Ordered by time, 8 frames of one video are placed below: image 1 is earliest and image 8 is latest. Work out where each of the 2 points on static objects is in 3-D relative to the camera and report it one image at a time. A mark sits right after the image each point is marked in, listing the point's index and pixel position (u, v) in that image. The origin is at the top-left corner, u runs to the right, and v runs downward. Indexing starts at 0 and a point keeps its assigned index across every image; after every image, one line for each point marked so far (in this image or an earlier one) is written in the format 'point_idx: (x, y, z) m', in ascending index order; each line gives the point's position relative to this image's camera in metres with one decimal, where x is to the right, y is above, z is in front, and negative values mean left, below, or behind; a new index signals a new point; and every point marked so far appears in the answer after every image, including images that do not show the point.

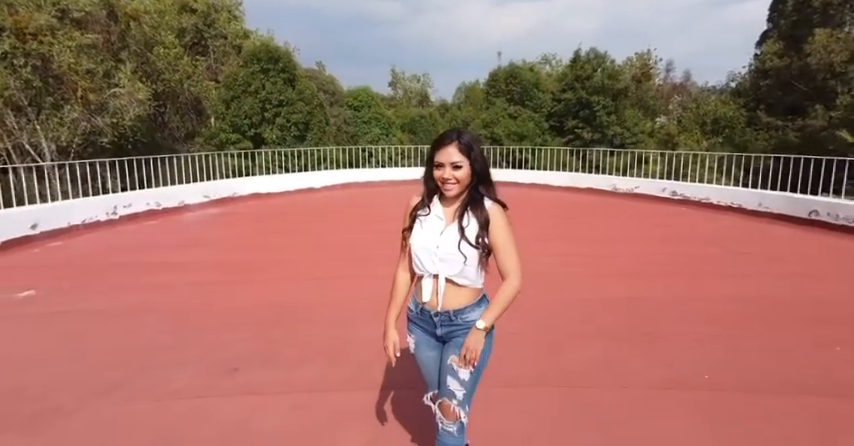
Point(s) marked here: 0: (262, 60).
0: (-6.2, +6.1, +16.2) m
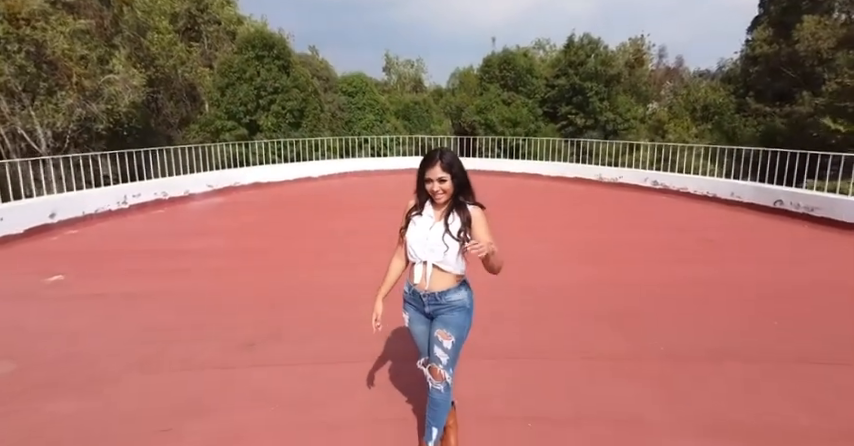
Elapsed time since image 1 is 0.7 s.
0: (-6.4, +6.6, +16.2) m
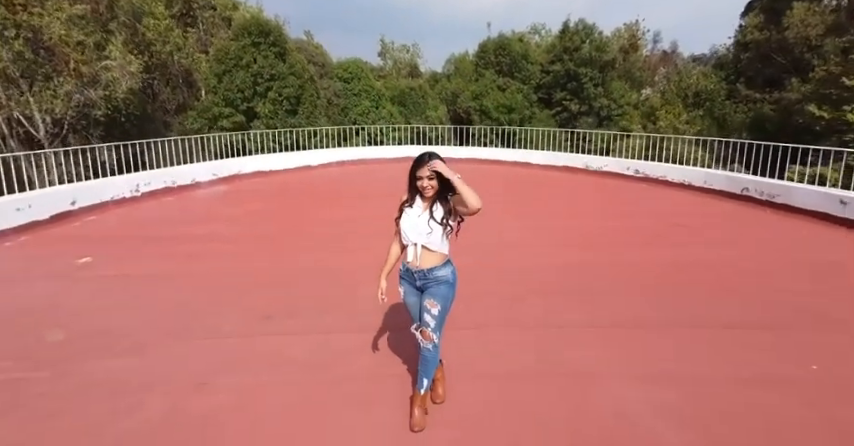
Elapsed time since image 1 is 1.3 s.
0: (-6.6, +7.2, +16.3) m
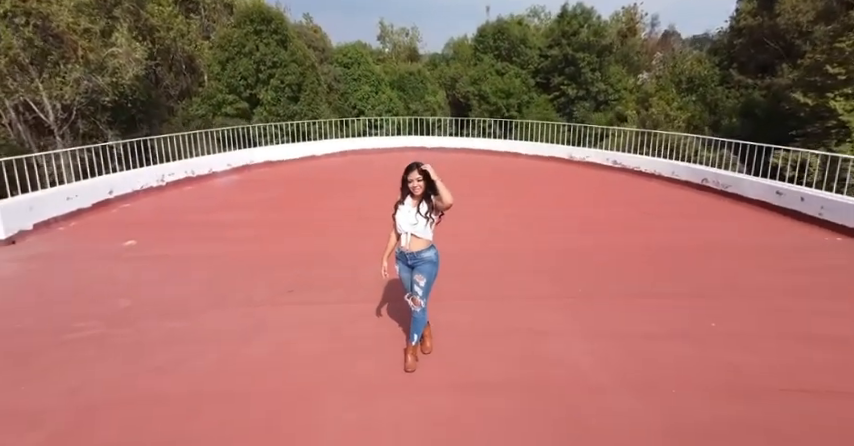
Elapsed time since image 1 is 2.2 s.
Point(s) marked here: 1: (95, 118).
0: (-6.7, +7.8, +16.6) m
1: (-13.1, +4.2, +16.9) m
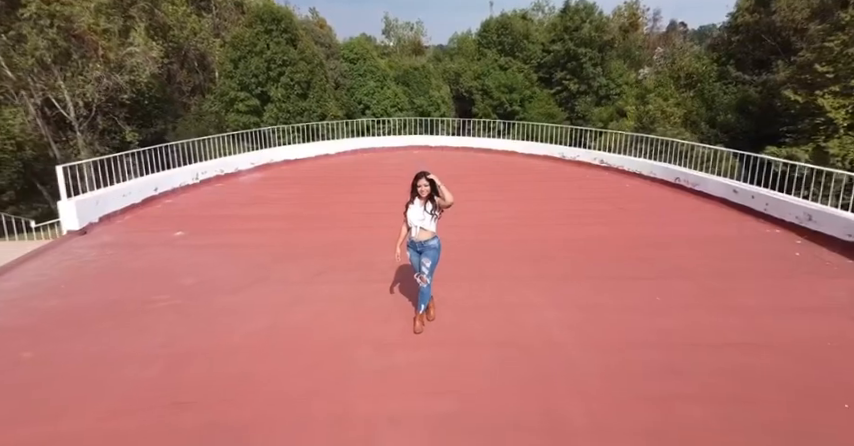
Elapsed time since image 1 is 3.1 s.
0: (-6.5, +8.1, +17.2) m
1: (-13.0, +4.5, +17.7) m
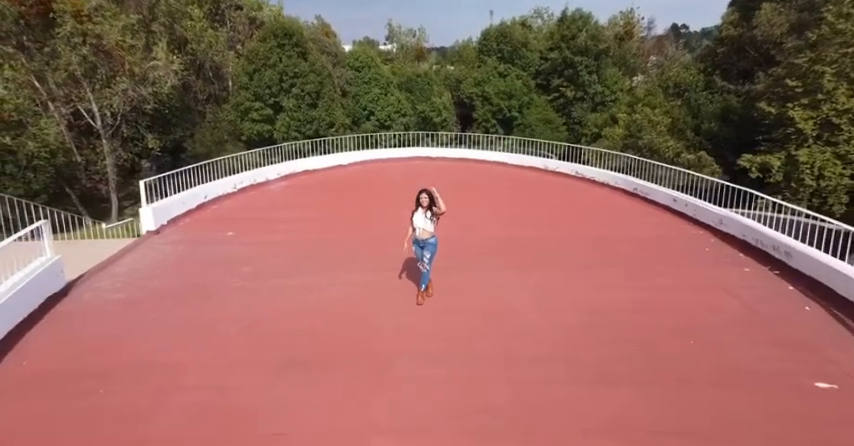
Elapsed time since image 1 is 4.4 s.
0: (-6.4, +8.1, +18.5) m
1: (-12.9, +4.4, +19.0) m
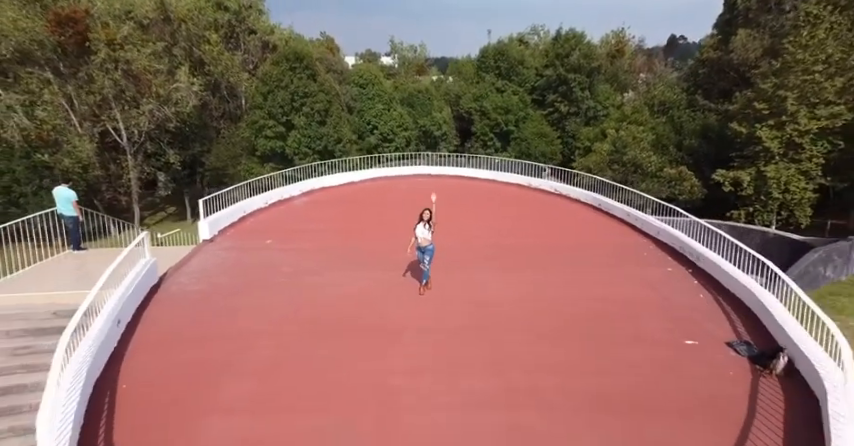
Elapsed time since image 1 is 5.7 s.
0: (-6.4, +7.7, +20.1) m
1: (-12.9, +4.0, +20.5) m
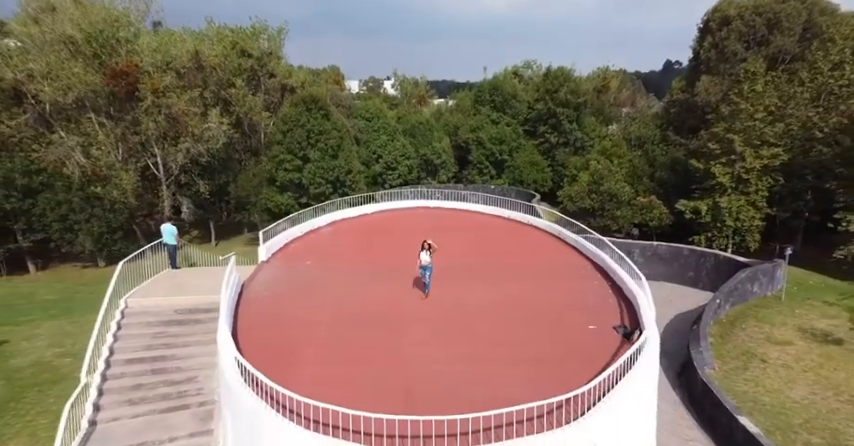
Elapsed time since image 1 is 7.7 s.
0: (-6.4, +6.4, +22.9) m
1: (-12.9, +2.8, +23.2) m
